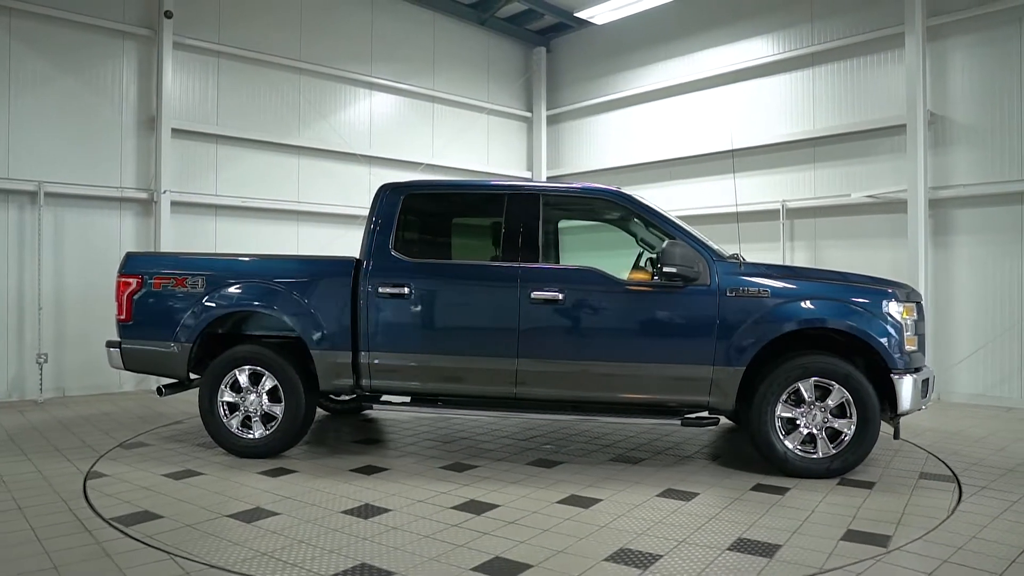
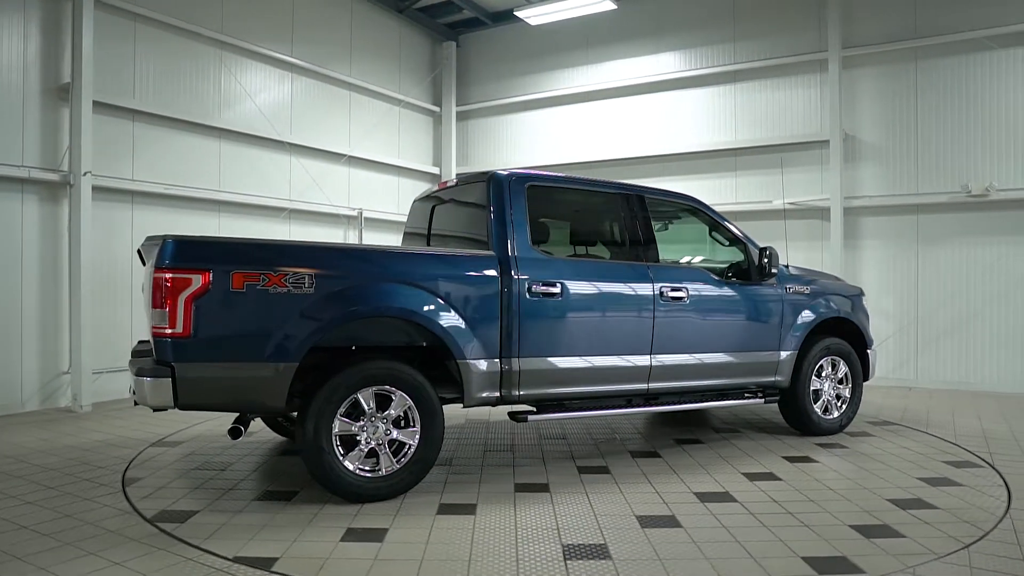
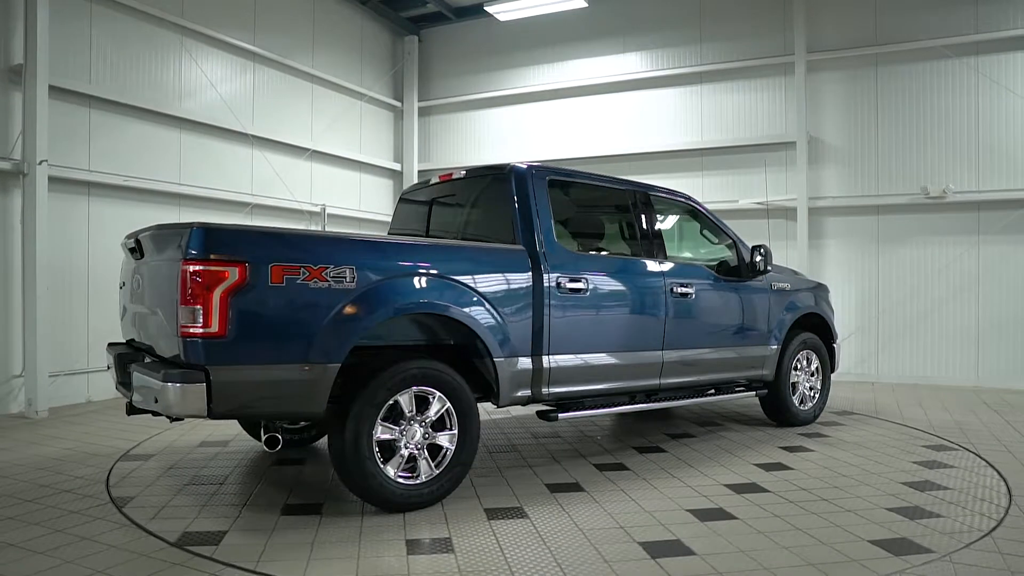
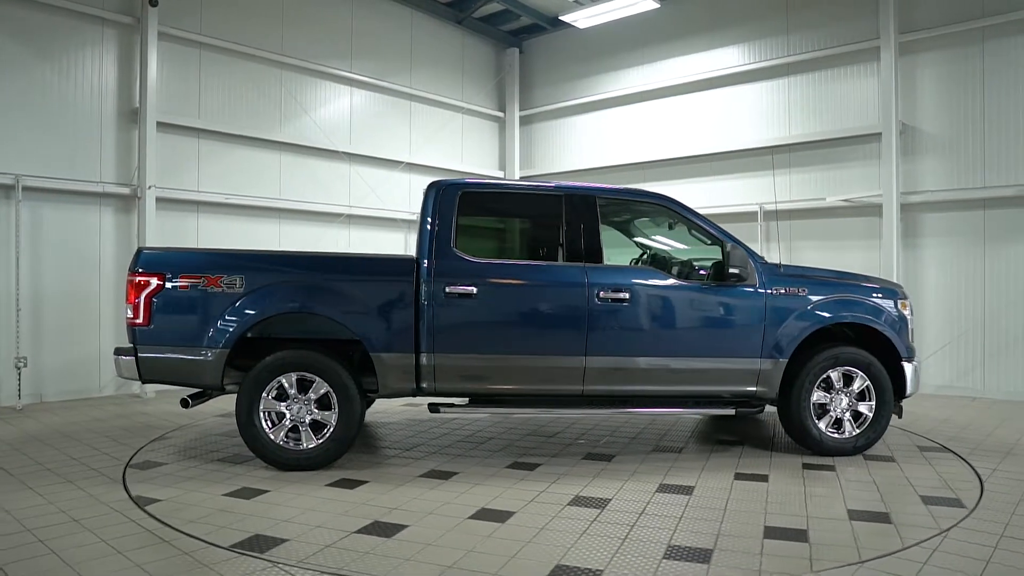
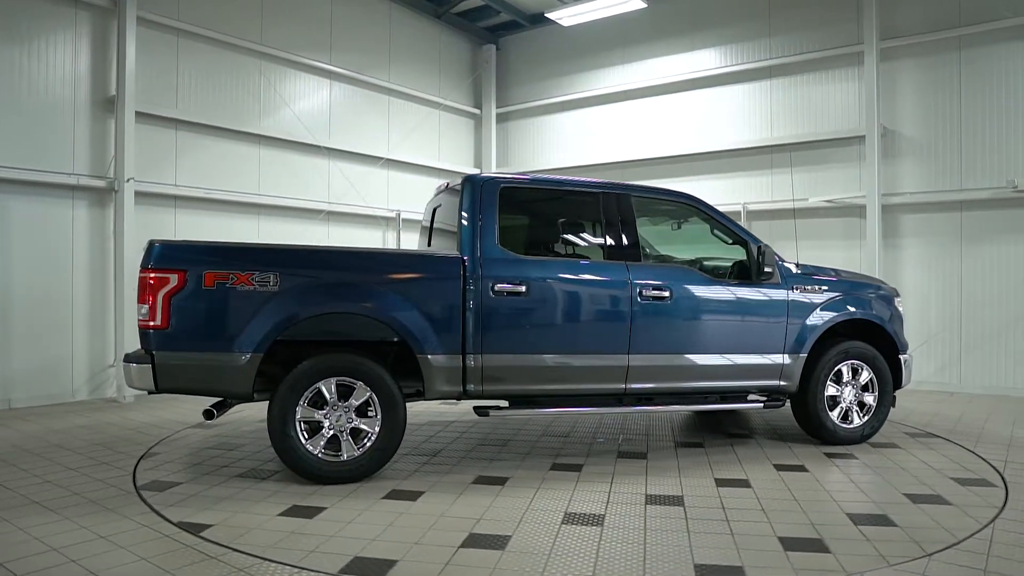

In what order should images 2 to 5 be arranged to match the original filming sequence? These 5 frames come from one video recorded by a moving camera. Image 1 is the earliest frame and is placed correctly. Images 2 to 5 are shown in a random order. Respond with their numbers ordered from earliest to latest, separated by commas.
4, 5, 2, 3
